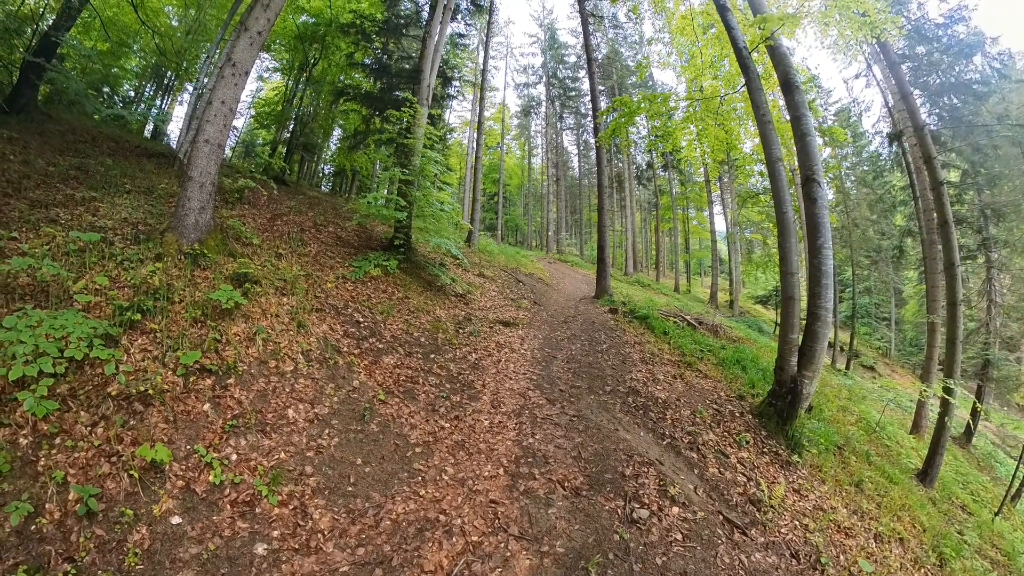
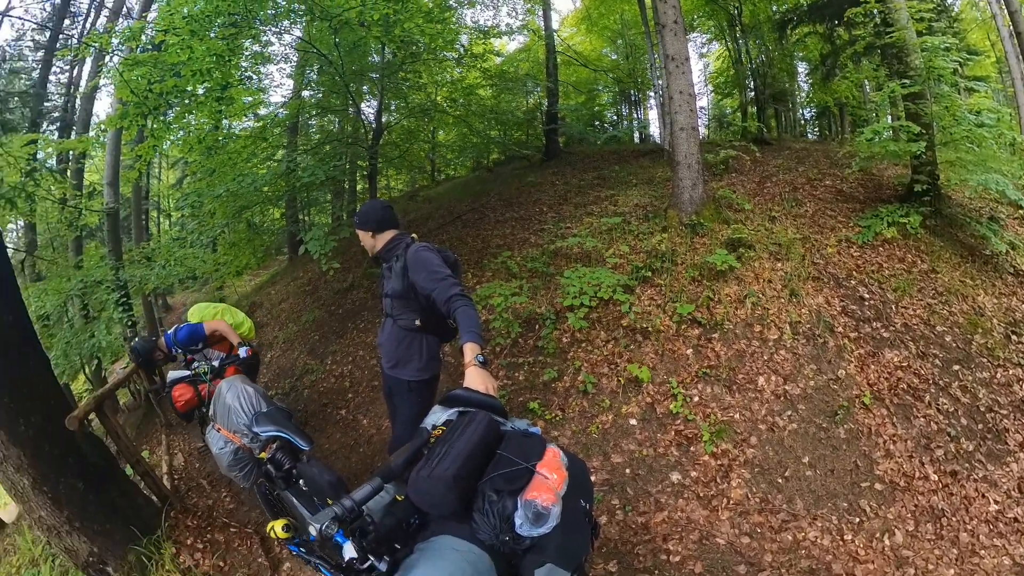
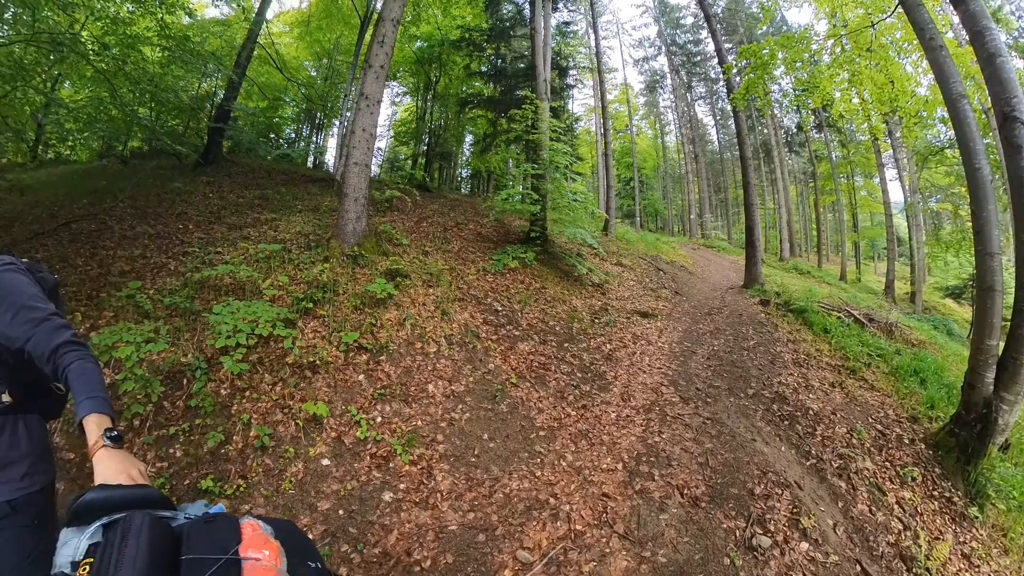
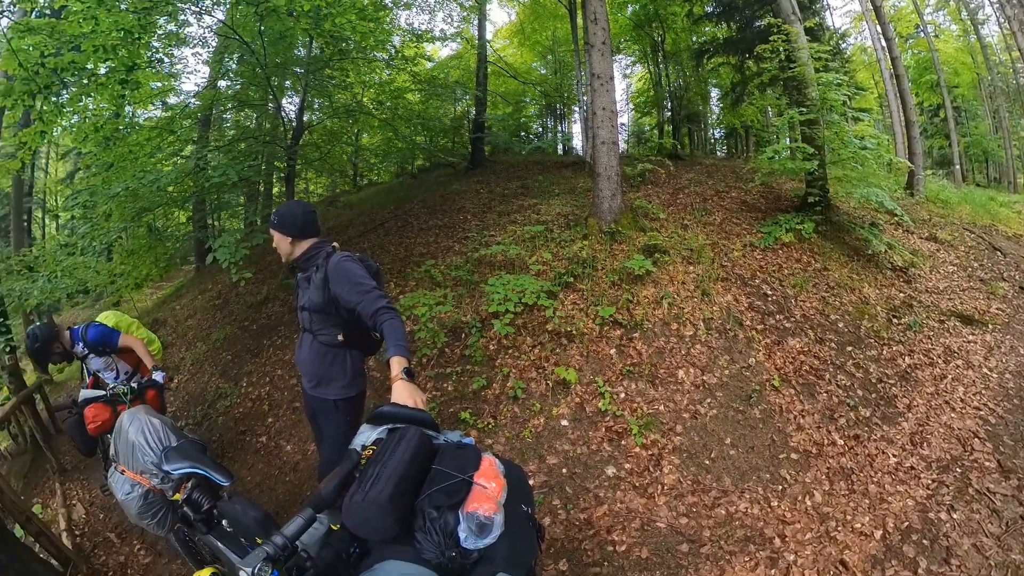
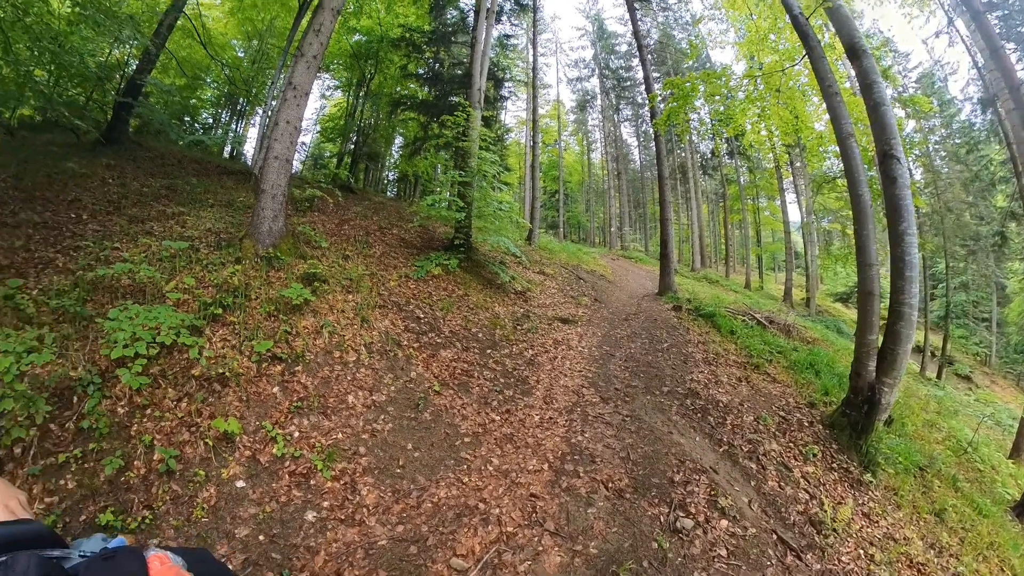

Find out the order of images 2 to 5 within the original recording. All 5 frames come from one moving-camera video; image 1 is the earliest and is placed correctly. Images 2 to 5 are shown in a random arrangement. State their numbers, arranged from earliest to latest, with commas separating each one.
5, 3, 4, 2
